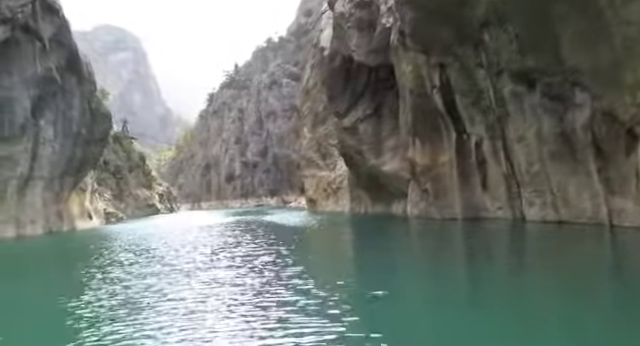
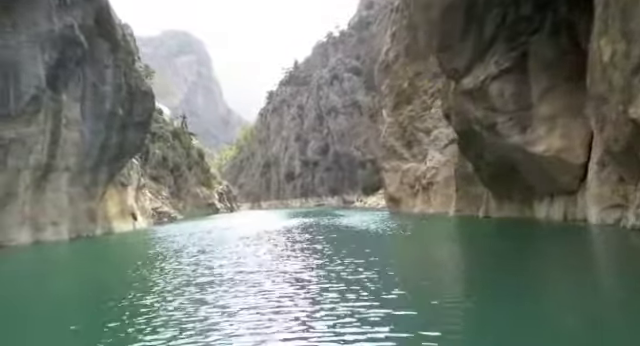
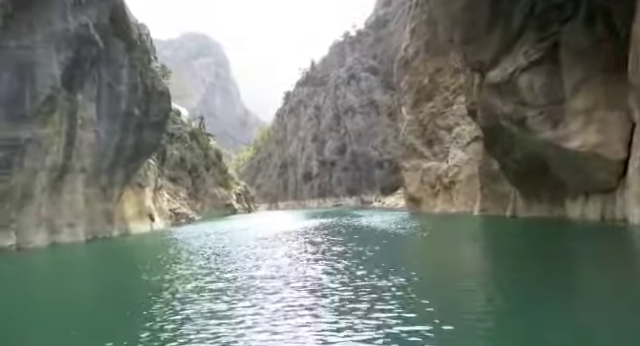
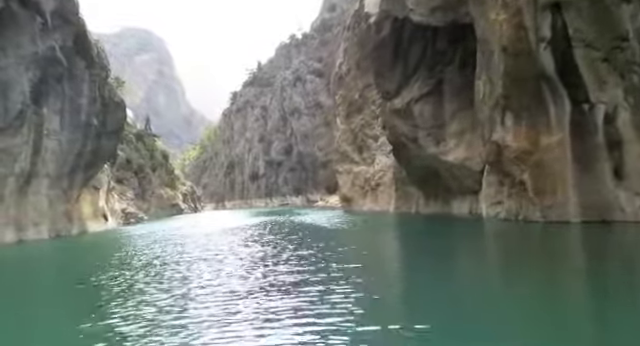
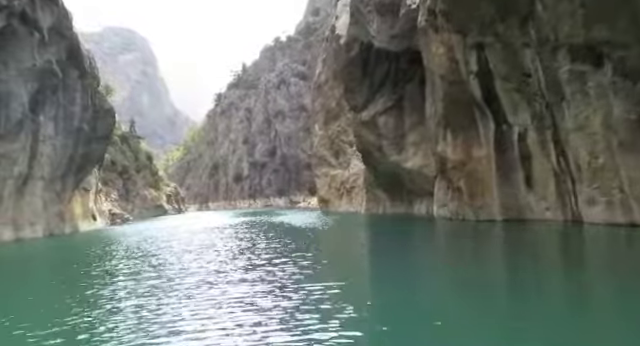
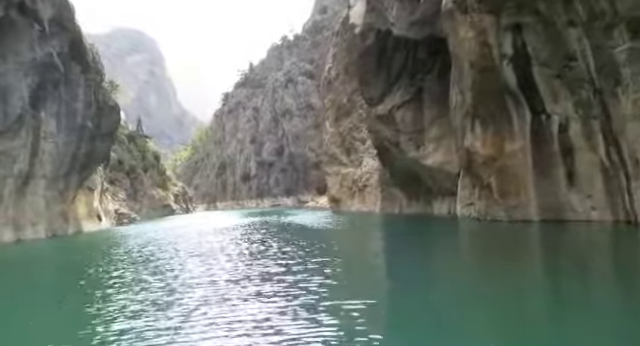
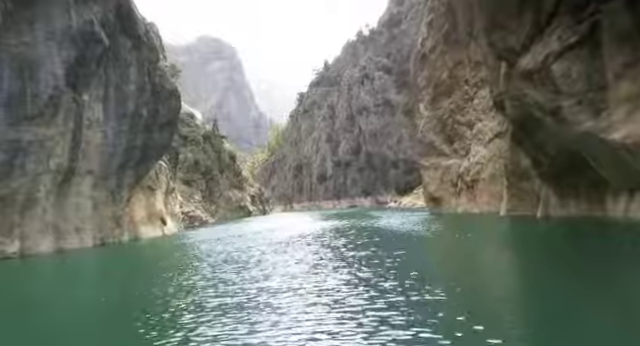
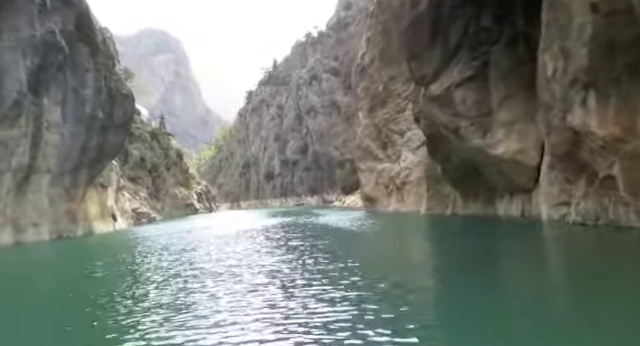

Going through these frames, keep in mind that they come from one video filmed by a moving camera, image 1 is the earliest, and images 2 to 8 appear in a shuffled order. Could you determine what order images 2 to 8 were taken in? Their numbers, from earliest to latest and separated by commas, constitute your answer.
5, 6, 4, 8, 2, 3, 7
